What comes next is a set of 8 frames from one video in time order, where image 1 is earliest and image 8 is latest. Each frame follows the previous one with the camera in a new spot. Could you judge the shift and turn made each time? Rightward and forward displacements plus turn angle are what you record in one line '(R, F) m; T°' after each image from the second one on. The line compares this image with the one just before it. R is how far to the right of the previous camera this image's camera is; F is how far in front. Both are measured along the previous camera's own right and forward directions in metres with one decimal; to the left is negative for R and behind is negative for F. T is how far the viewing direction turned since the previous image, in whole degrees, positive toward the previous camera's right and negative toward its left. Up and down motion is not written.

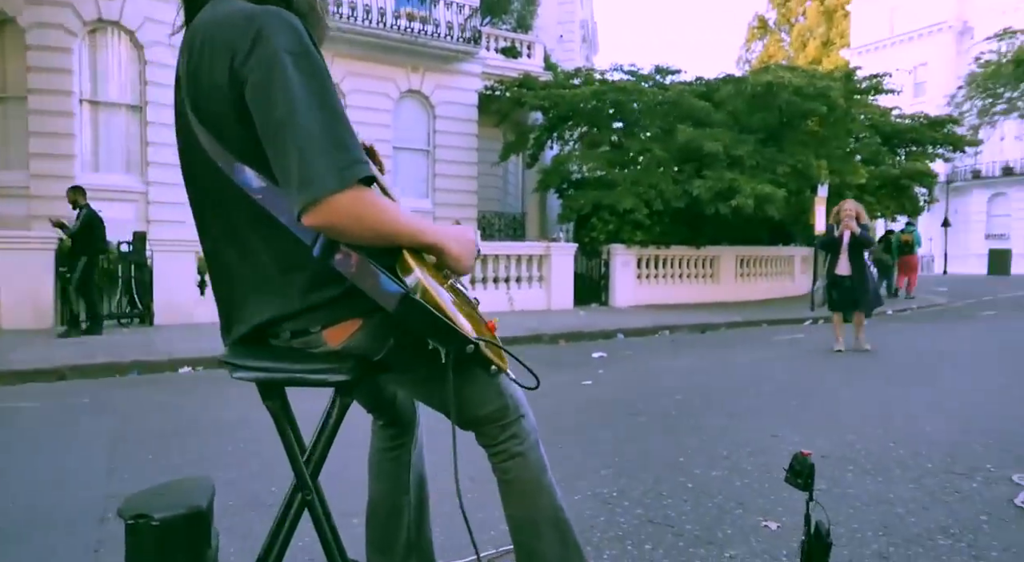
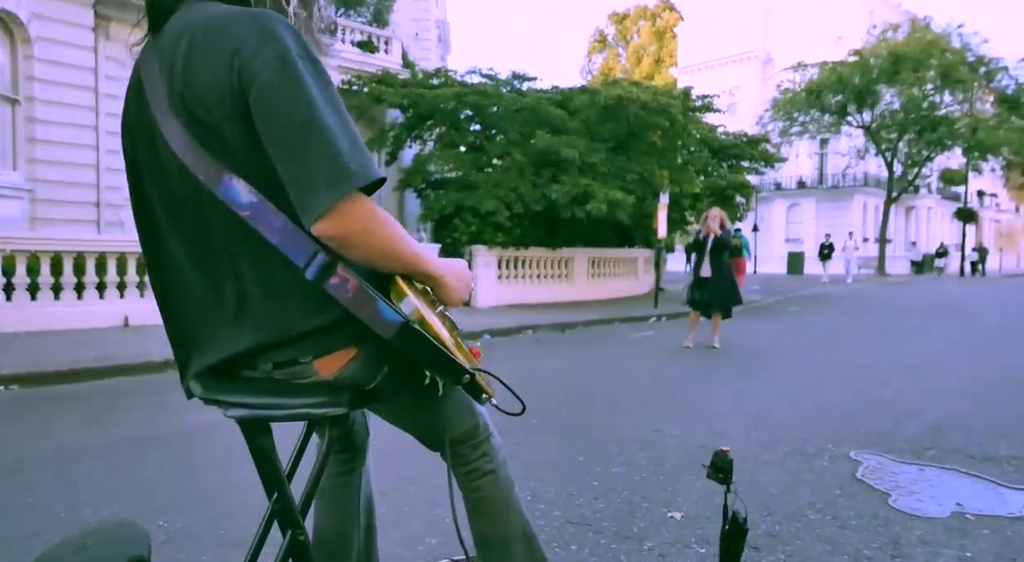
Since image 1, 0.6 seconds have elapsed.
(-0.4, +0.1) m; +14°
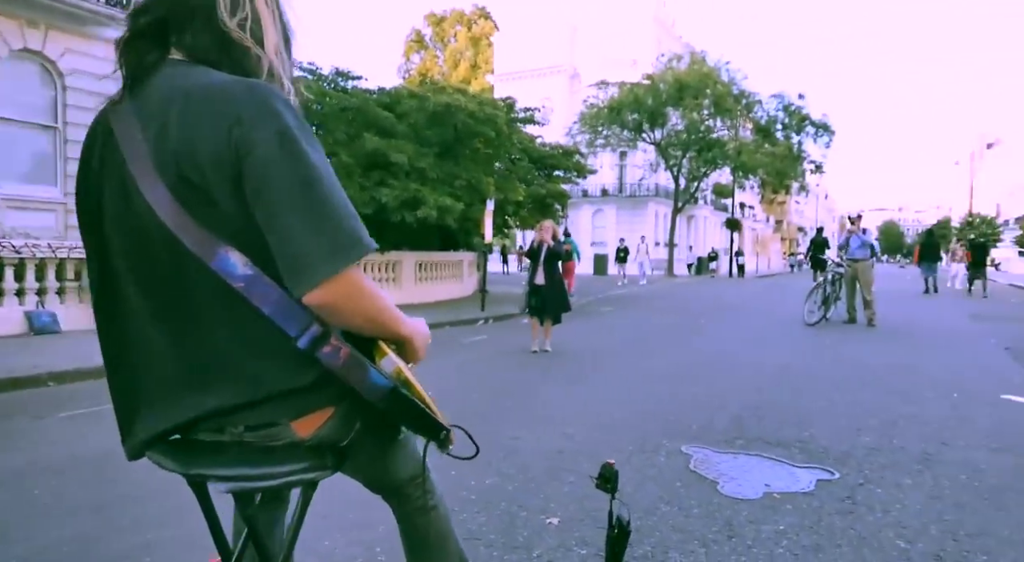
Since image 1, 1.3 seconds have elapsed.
(-0.5, -0.1) m; +16°
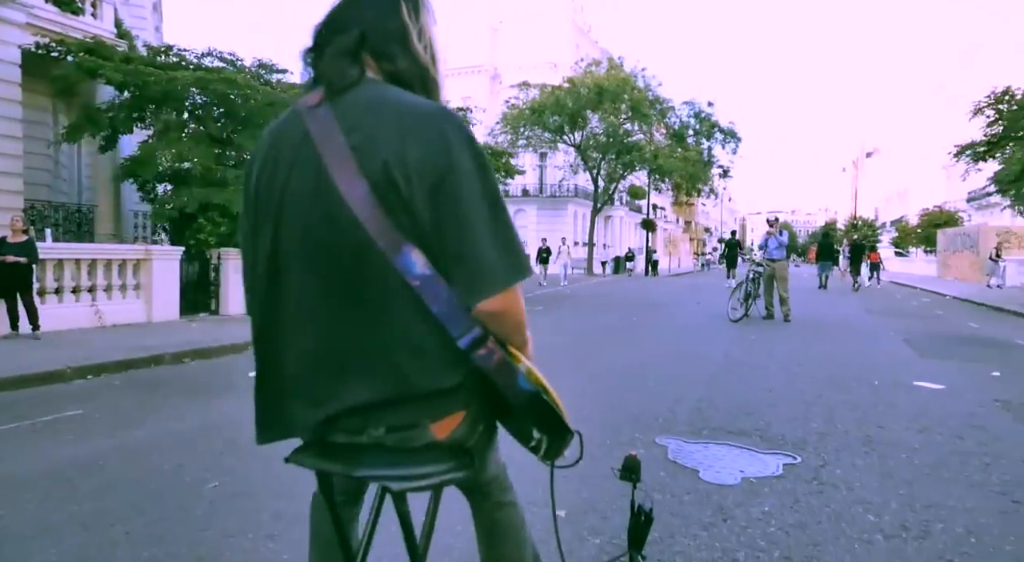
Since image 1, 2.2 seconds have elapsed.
(-0.6, -0.1) m; +8°
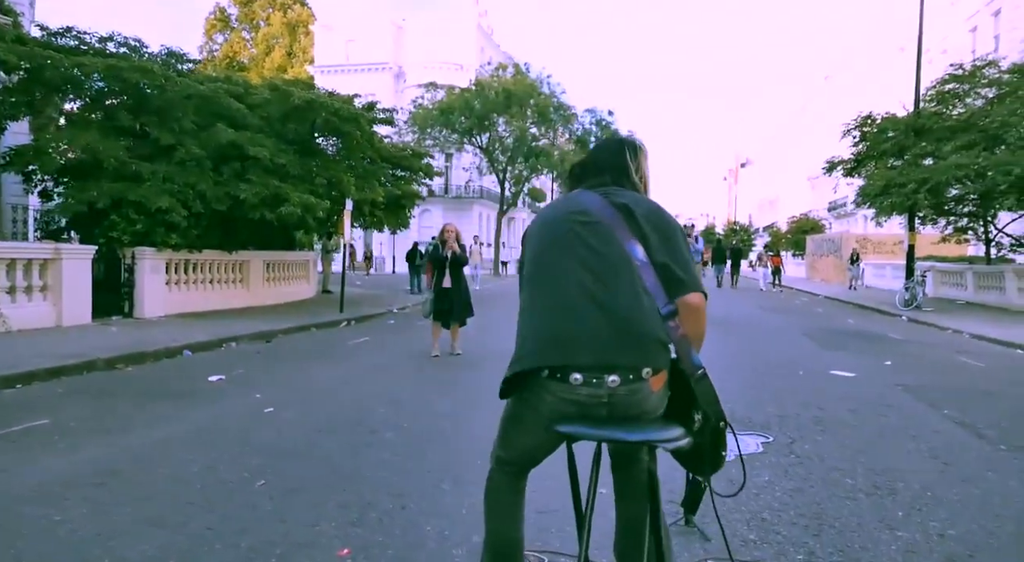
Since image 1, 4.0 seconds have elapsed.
(-1.1, -0.4) m; +10°
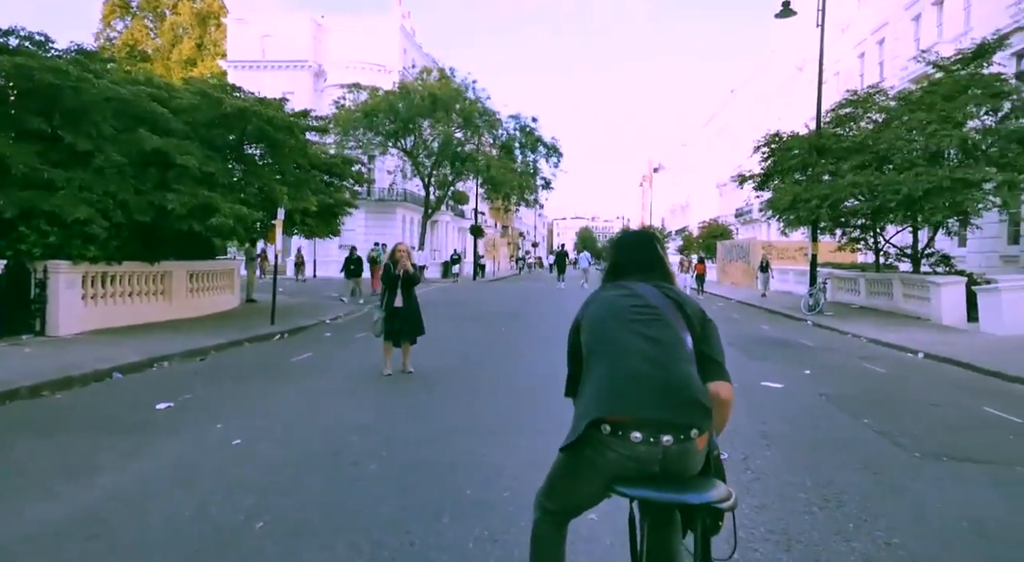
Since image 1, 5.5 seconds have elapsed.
(-0.7, -0.2) m; +8°
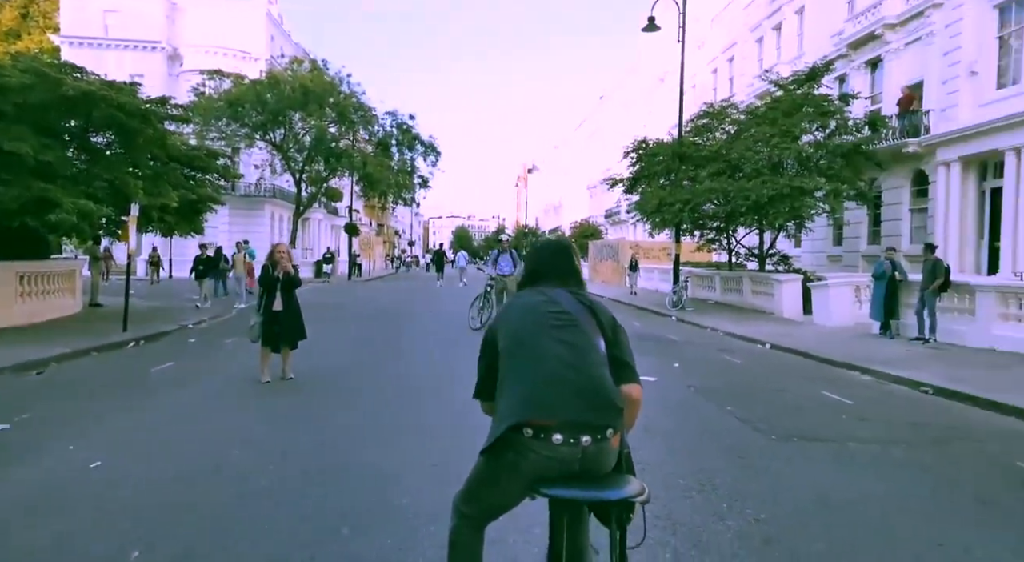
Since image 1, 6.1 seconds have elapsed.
(-0.3, -0.2) m; +11°
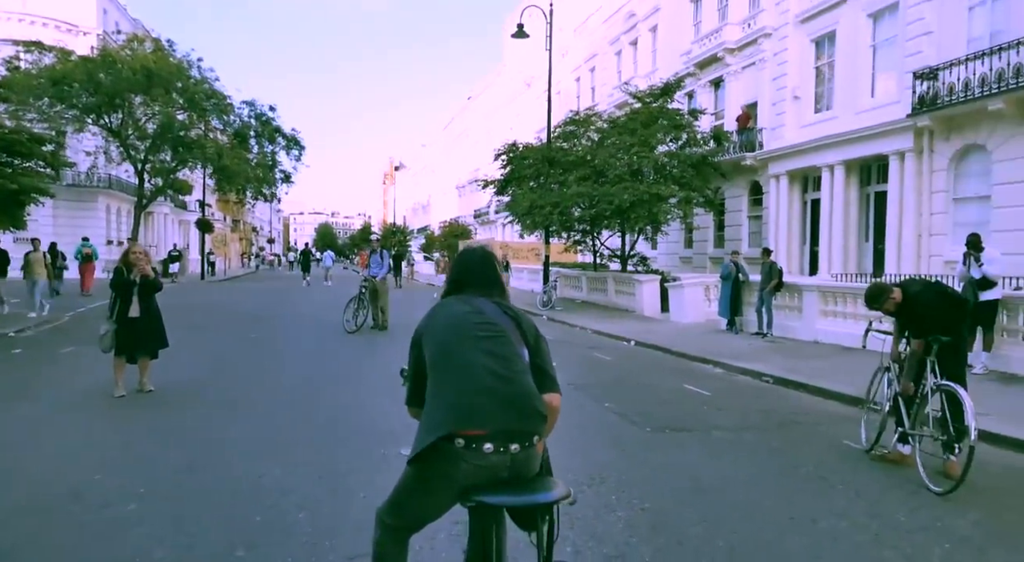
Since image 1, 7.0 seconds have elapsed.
(-0.6, 0.0) m; +12°
